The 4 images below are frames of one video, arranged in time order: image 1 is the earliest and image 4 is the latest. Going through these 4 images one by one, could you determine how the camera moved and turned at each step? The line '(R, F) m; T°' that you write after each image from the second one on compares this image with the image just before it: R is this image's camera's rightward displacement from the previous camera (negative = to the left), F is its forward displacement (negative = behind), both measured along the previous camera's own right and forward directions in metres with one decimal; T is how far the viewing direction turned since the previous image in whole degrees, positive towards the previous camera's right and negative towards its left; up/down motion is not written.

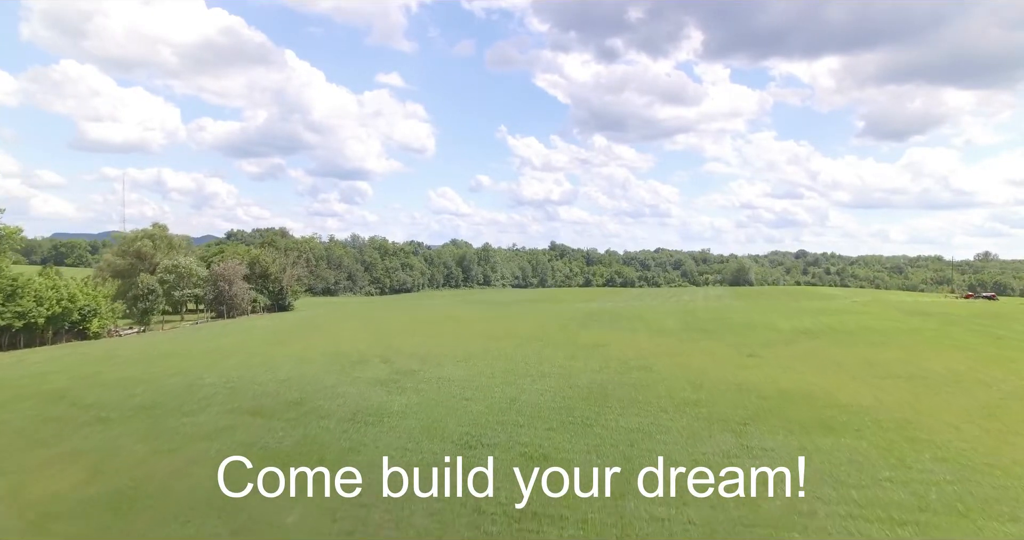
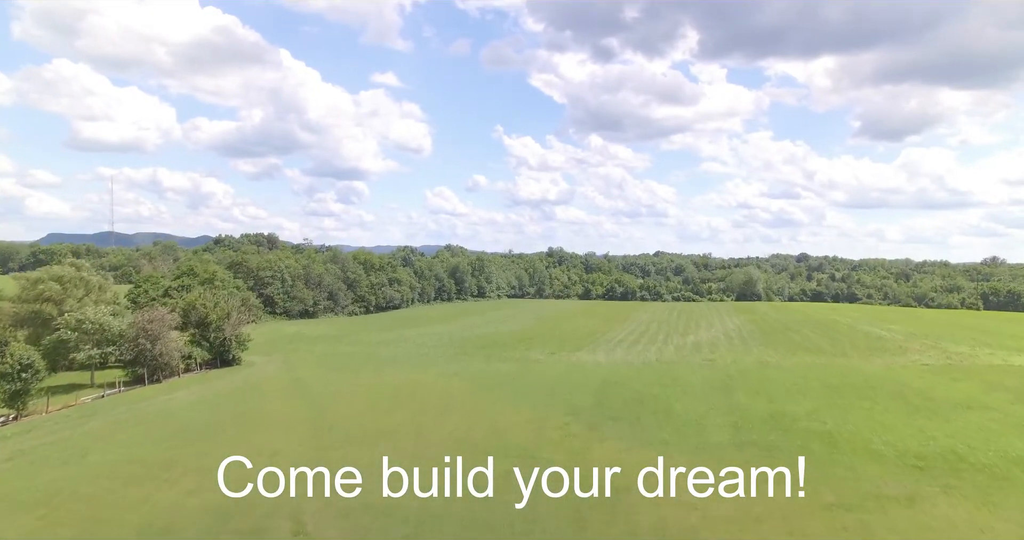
(-0.5, +1.1) m; 0°
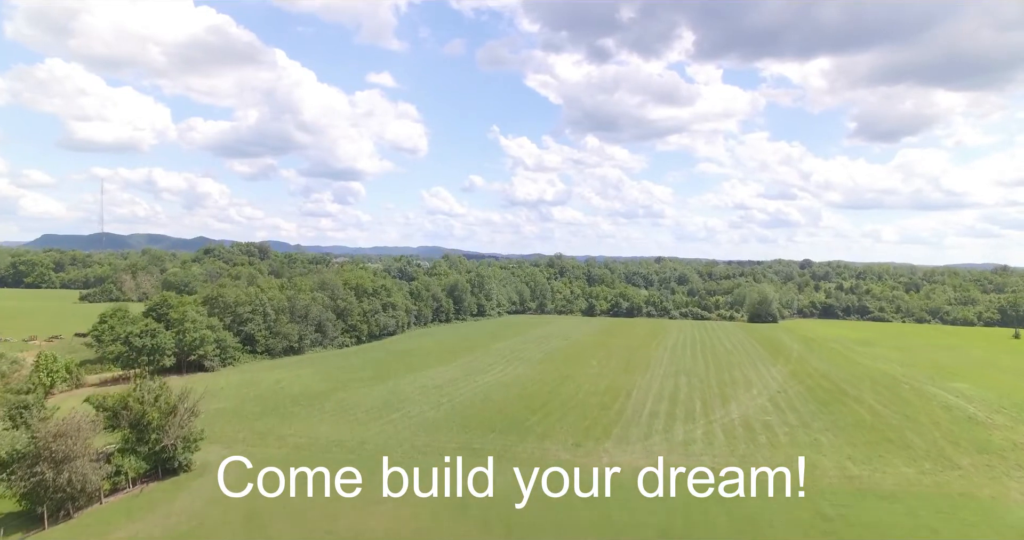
(-0.2, +0.1) m; 0°
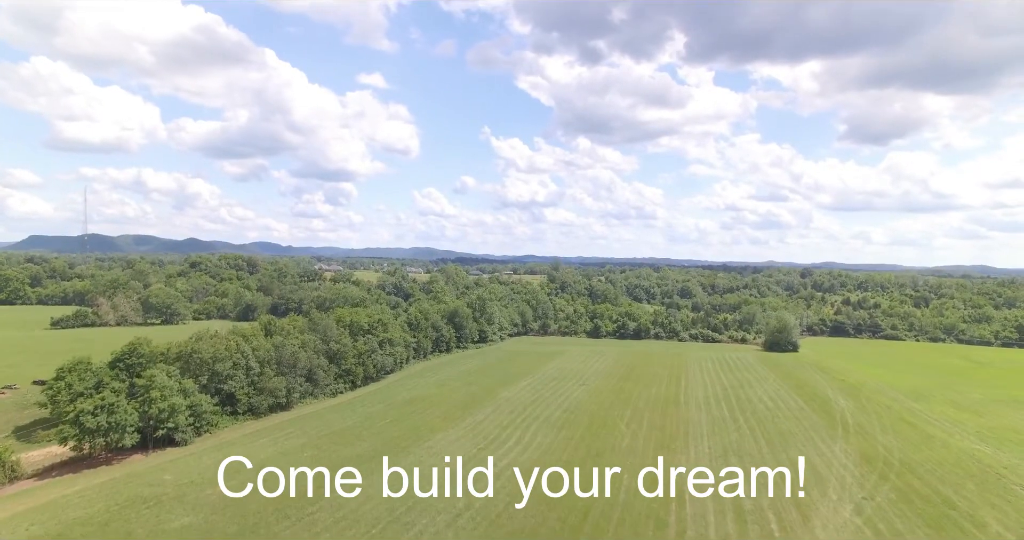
(-0.5, +2.0) m; +1°
